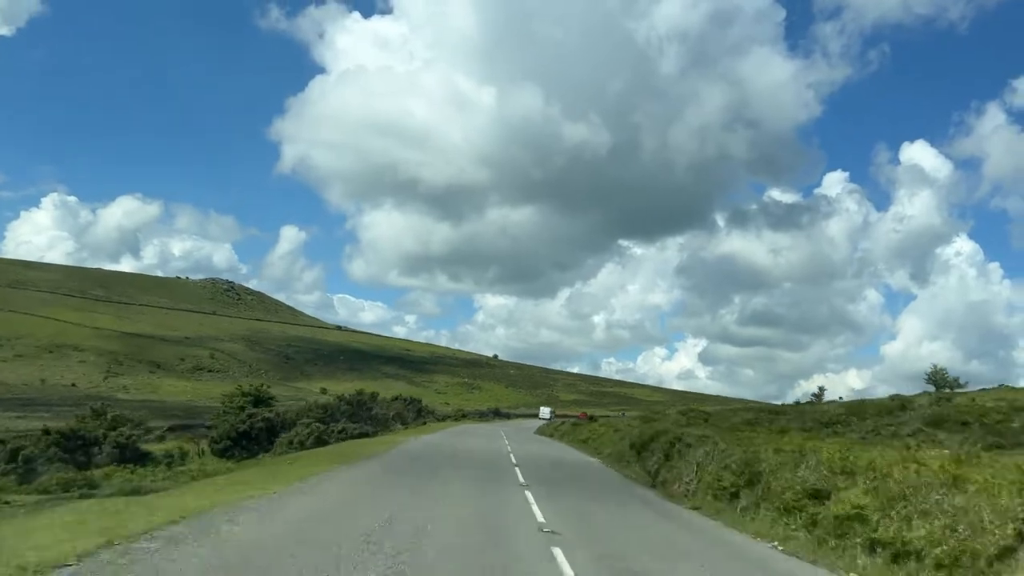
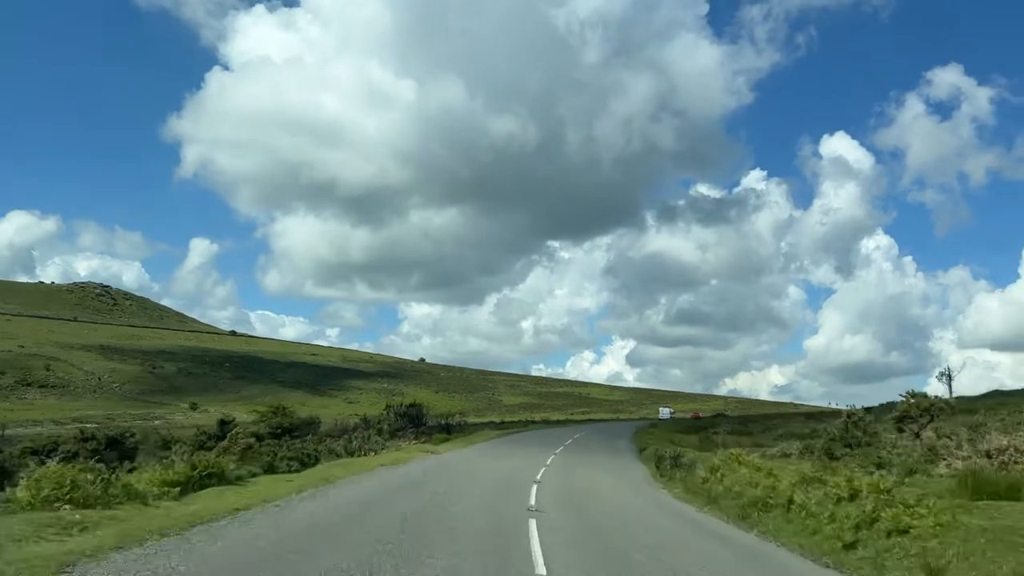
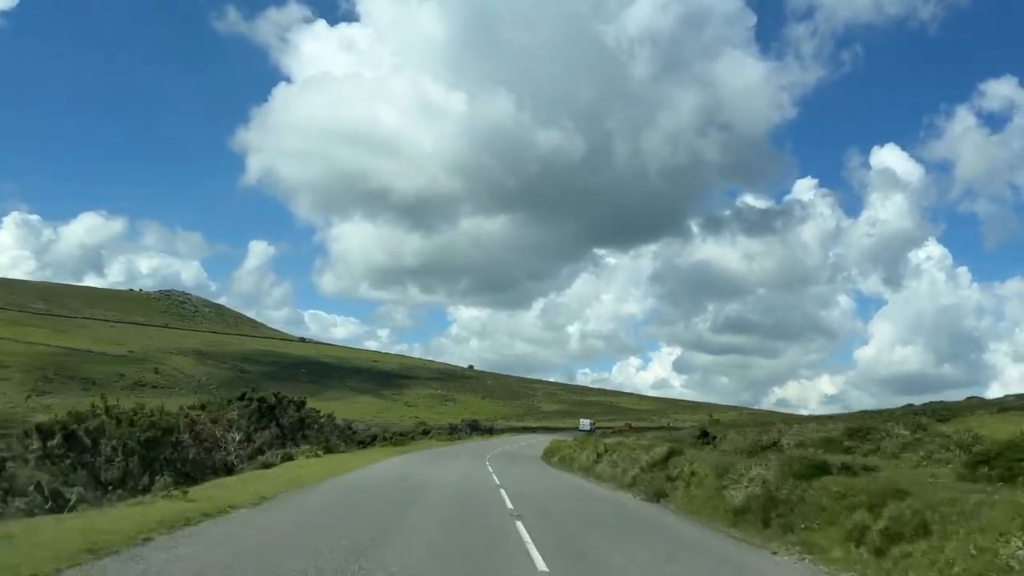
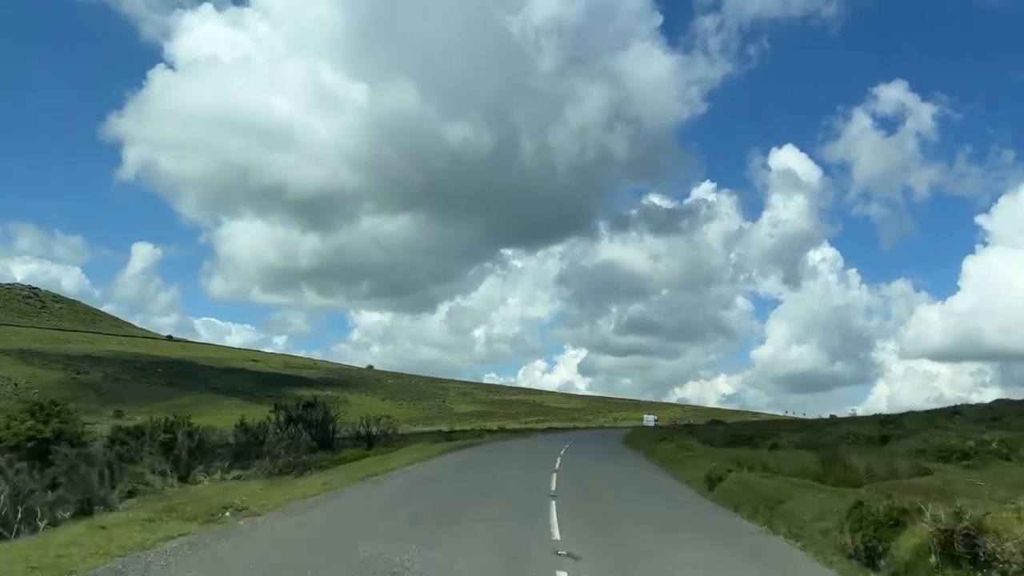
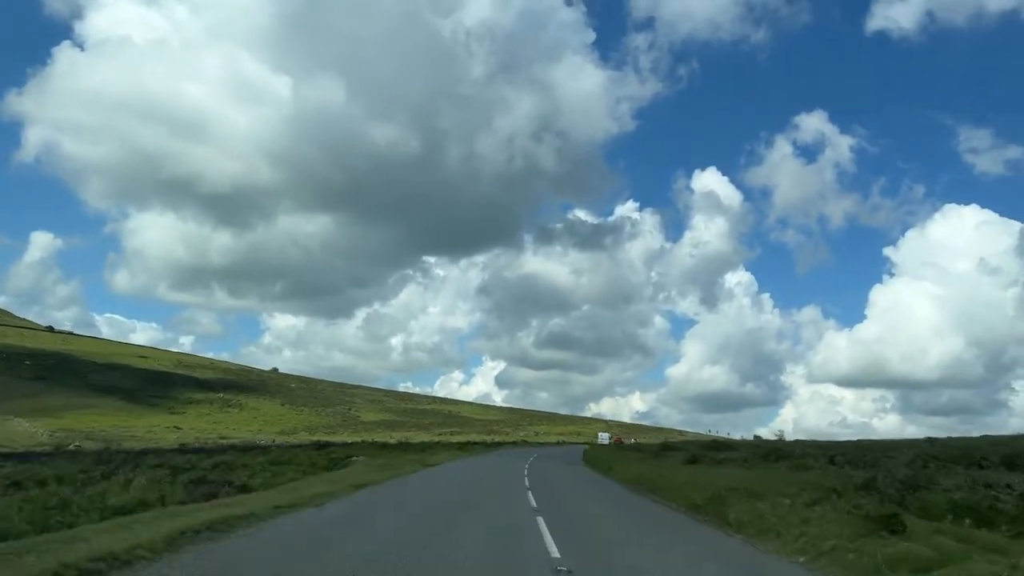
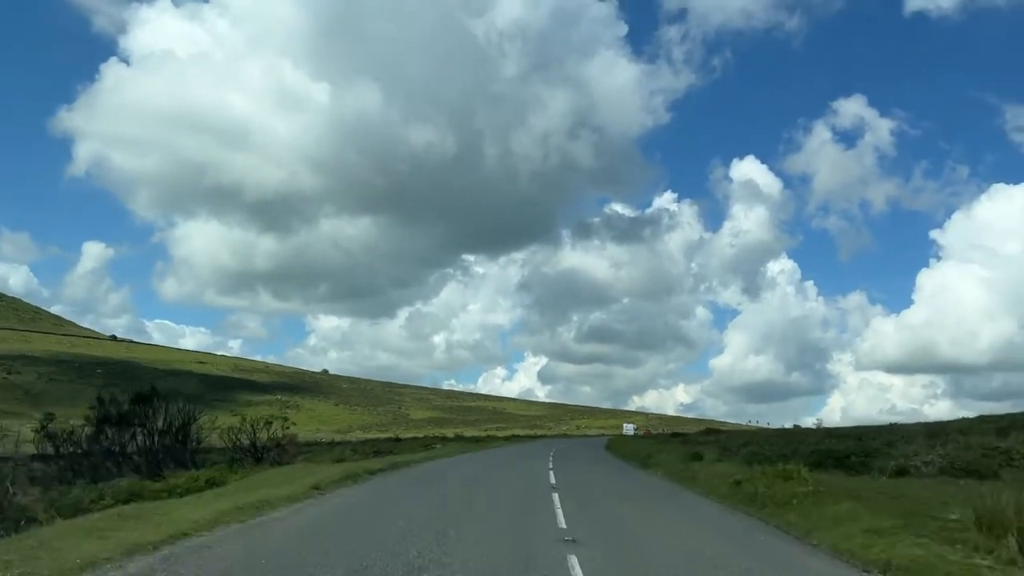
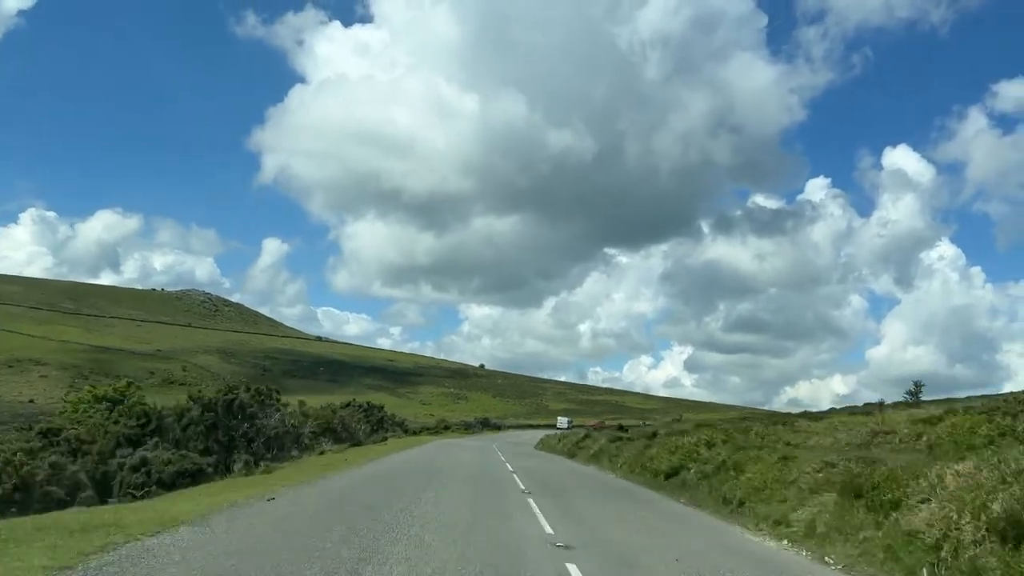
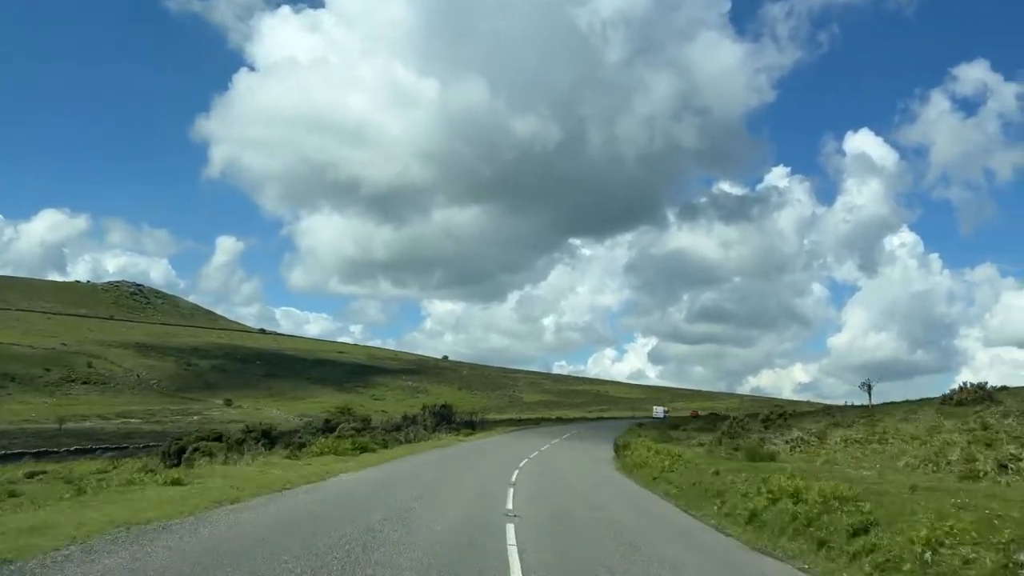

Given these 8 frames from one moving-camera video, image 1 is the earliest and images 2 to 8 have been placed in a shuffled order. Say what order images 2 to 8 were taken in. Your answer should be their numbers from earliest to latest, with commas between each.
7, 3, 8, 2, 4, 6, 5
